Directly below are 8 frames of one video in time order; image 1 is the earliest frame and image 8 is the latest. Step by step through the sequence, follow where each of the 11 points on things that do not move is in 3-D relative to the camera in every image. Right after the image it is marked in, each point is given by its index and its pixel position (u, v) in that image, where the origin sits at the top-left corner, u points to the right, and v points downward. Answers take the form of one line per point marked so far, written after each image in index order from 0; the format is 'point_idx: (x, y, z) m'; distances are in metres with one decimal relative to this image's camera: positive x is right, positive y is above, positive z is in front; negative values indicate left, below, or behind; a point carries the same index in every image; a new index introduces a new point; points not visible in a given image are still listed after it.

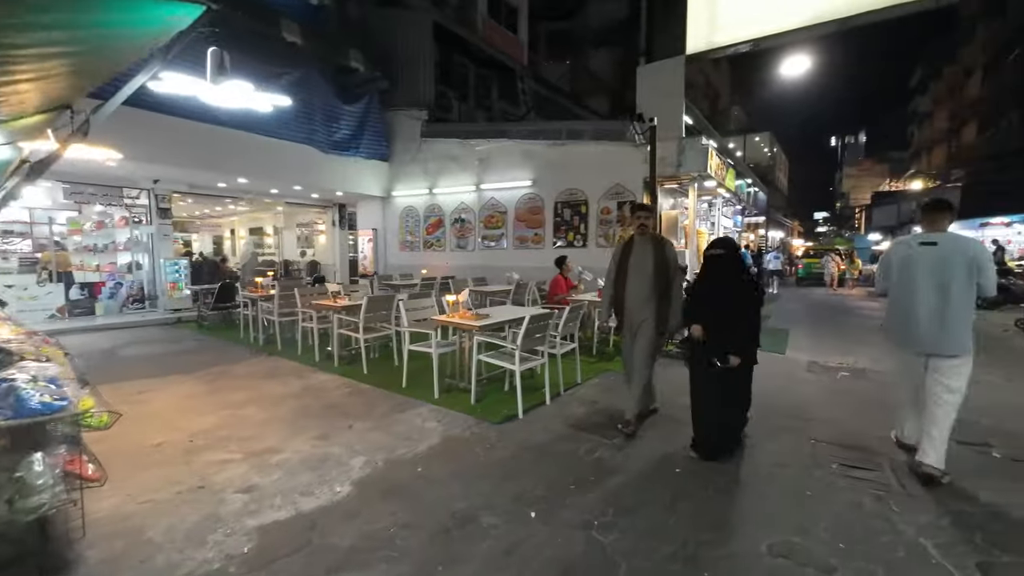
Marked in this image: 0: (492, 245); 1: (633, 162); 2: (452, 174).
0: (-0.5, +1.0, +10.1) m
1: (+2.3, +2.4, +8.2) m
2: (-1.5, +2.8, +10.7) m
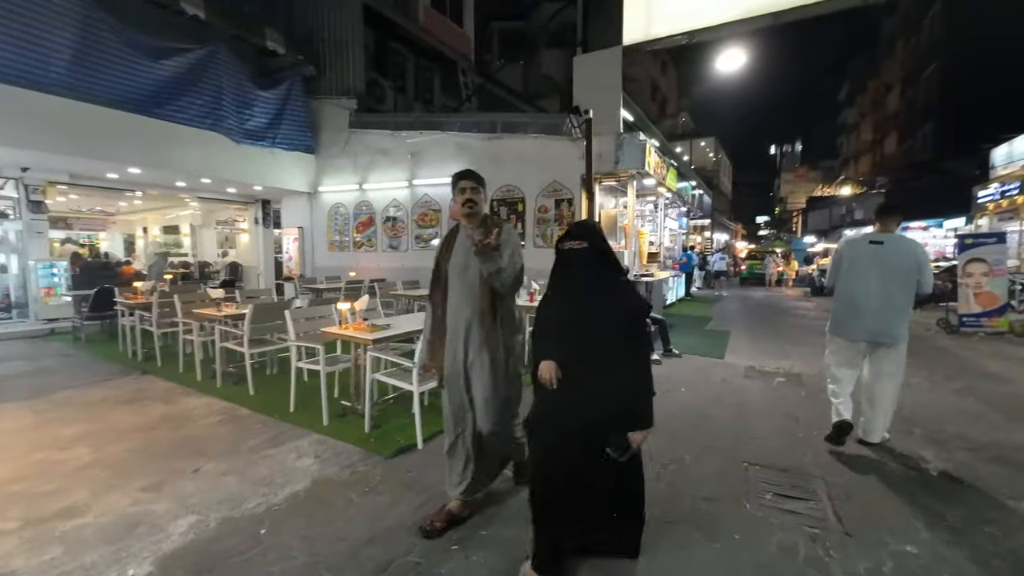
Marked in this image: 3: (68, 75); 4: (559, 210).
0: (-1.9, +1.0, +9.4) m
1: (+1.1, +2.4, +7.8) m
2: (-3.0, +2.7, +9.8) m
3: (-7.4, +3.5, +7.1) m
4: (+0.9, +1.5, +7.9) m
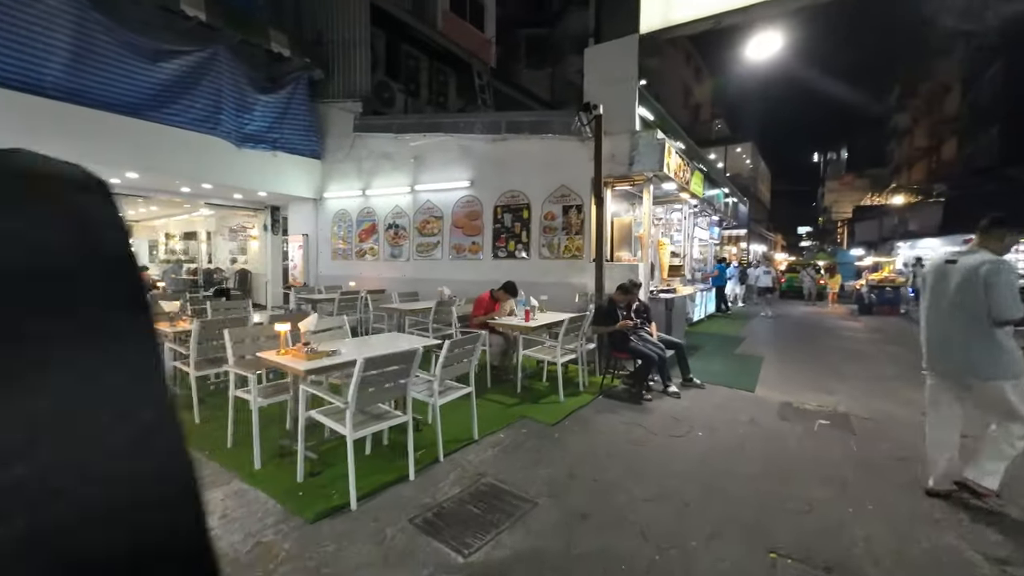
0: (-1.7, +0.7, +8.8) m
1: (+1.1, +2.1, +7.0) m
2: (-2.7, +2.5, +9.4) m
3: (-7.3, +3.4, +7.0) m
4: (+0.9, +1.2, +7.2) m
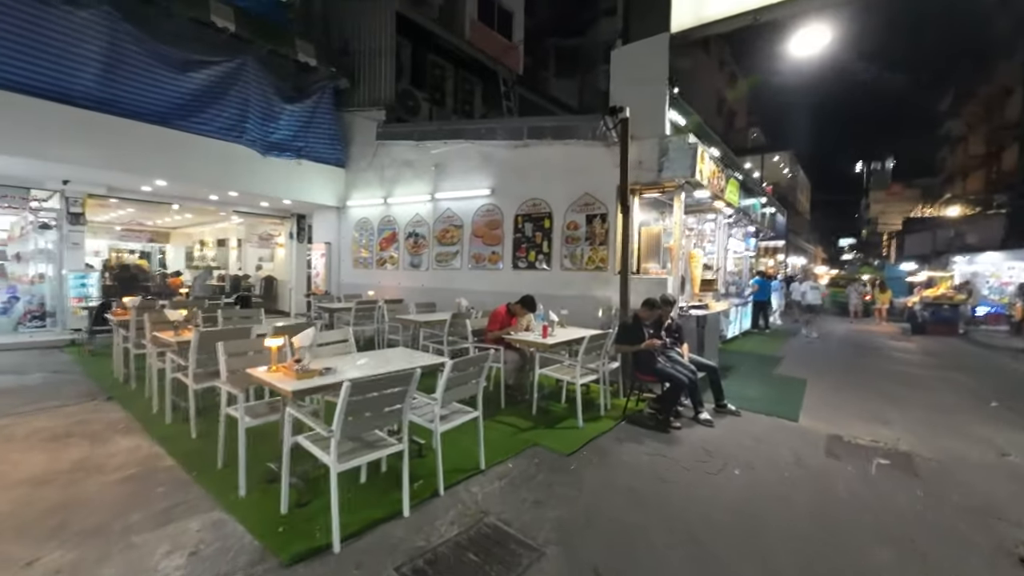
0: (-1.3, +0.5, +8.6) m
1: (+1.4, +1.9, +6.6) m
2: (-2.3, +2.3, +9.2) m
3: (-7.0, +3.3, +7.2) m
4: (+1.2, +1.0, +6.8) m
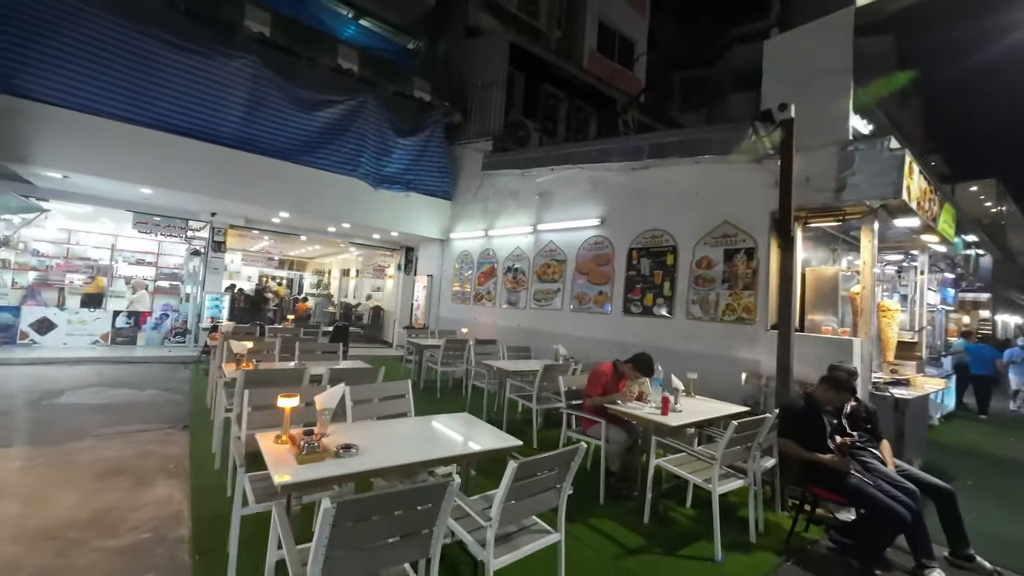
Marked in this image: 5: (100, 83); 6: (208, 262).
0: (+0.6, -0.3, +7.5) m
1: (+2.9, +1.2, +5.1) m
2: (0.0, +1.5, +8.6) m
3: (-5.0, +2.9, +7.9) m
4: (+2.6, +0.3, +5.2) m
5: (-6.4, +3.2, +6.7) m
6: (-6.9, +0.6, +9.8) m
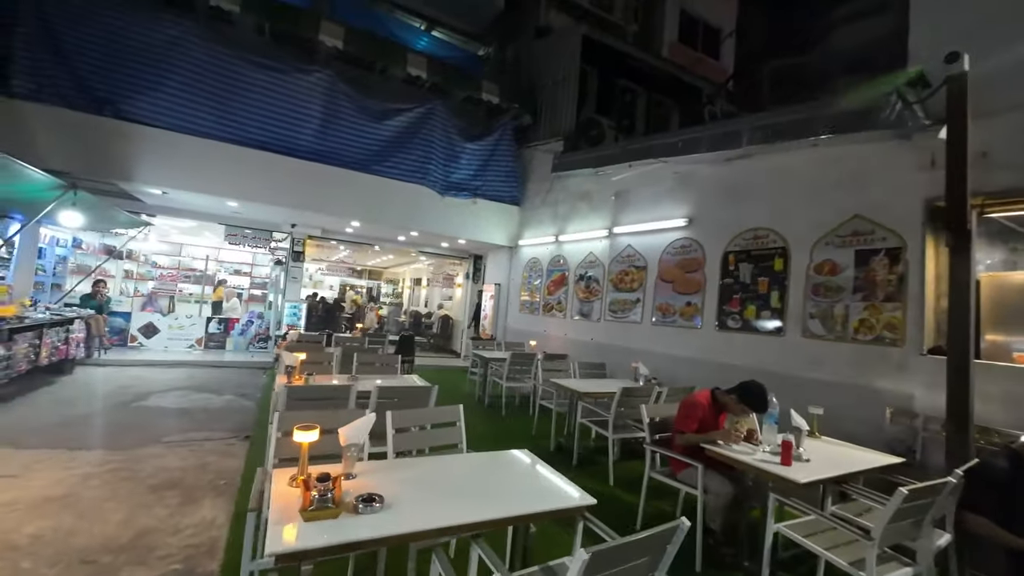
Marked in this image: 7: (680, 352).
0: (+1.7, -0.4, +6.7) m
1: (+3.6, +1.1, +4.0) m
2: (+1.3, +1.3, +7.9) m
3: (-3.8, +2.8, +8.1) m
4: (+3.4, +0.2, +4.1) m
5: (-5.3, +3.1, +7.1) m
6: (-5.3, +0.4, +10.2) m
7: (+2.2, -0.9, +5.7) m
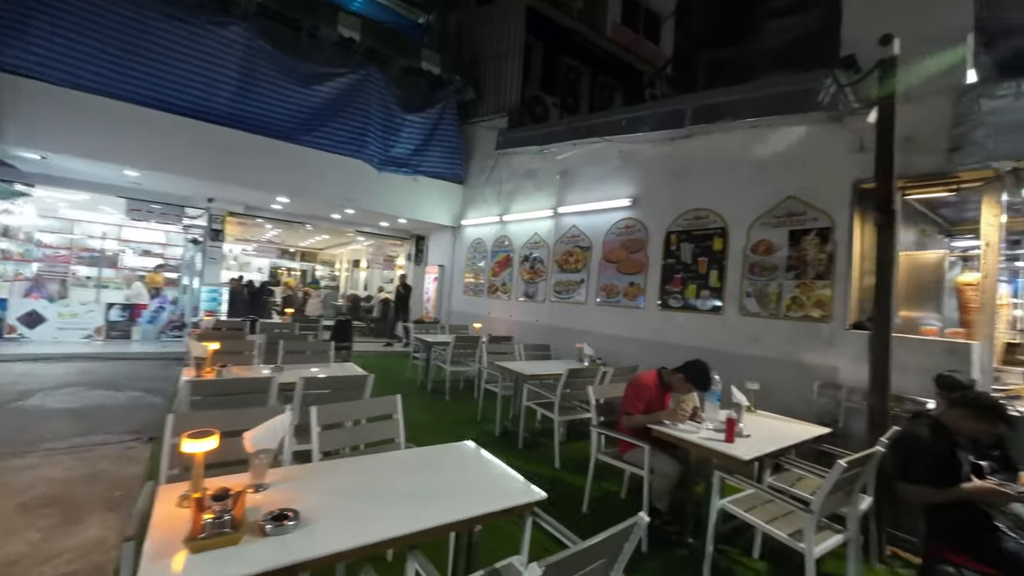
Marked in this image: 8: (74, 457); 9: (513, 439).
0: (+0.9, -0.1, +6.7) m
1: (+3.0, +1.3, +4.1) m
2: (+0.3, +1.7, +7.7) m
3: (-4.8, +3.1, +7.2) m
4: (+2.8, +0.4, +4.3) m
5: (-6.2, +3.3, +6.1) m
6: (-6.5, +0.8, +9.2) m
7: (+1.5, -0.6, +5.8) m
8: (-3.8, -1.5, +3.7) m
9: (0.0, -1.7, +4.9) m
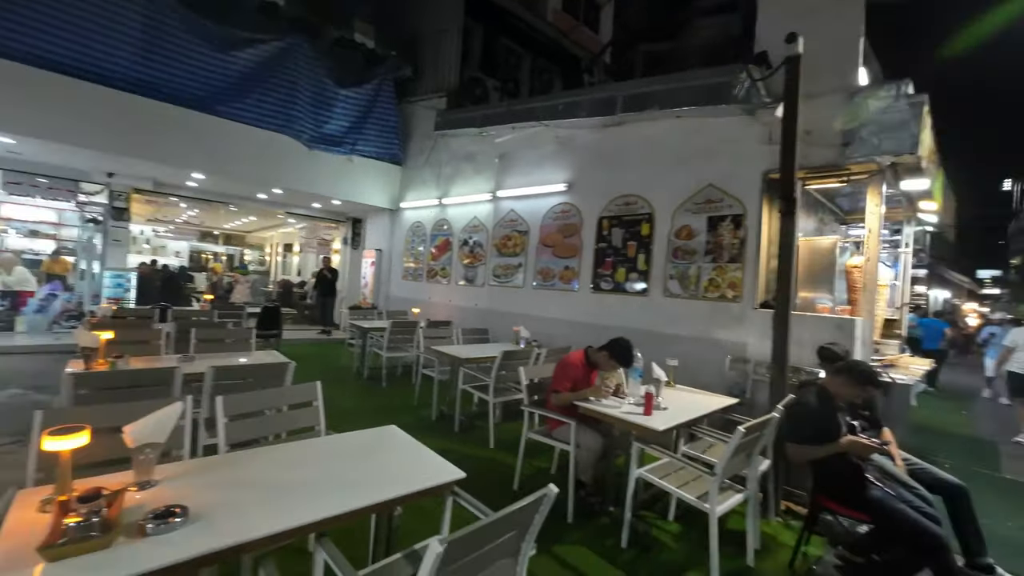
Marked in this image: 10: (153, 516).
0: (-0.1, +0.1, +6.7) m
1: (+2.4, +1.5, +4.4) m
2: (-0.8, +2.0, +7.6) m
3: (-5.7, +3.3, +6.4) m
4: (+2.1, +0.6, +4.5) m
5: (-7.0, +3.5, +5.1) m
6: (-7.8, +1.1, +8.3) m
7: (+0.6, -0.4, +5.9) m
8: (-4.3, -1.3, +3.2) m
9: (-0.7, -1.5, +4.9) m
10: (-1.2, -0.7, +1.4) m
